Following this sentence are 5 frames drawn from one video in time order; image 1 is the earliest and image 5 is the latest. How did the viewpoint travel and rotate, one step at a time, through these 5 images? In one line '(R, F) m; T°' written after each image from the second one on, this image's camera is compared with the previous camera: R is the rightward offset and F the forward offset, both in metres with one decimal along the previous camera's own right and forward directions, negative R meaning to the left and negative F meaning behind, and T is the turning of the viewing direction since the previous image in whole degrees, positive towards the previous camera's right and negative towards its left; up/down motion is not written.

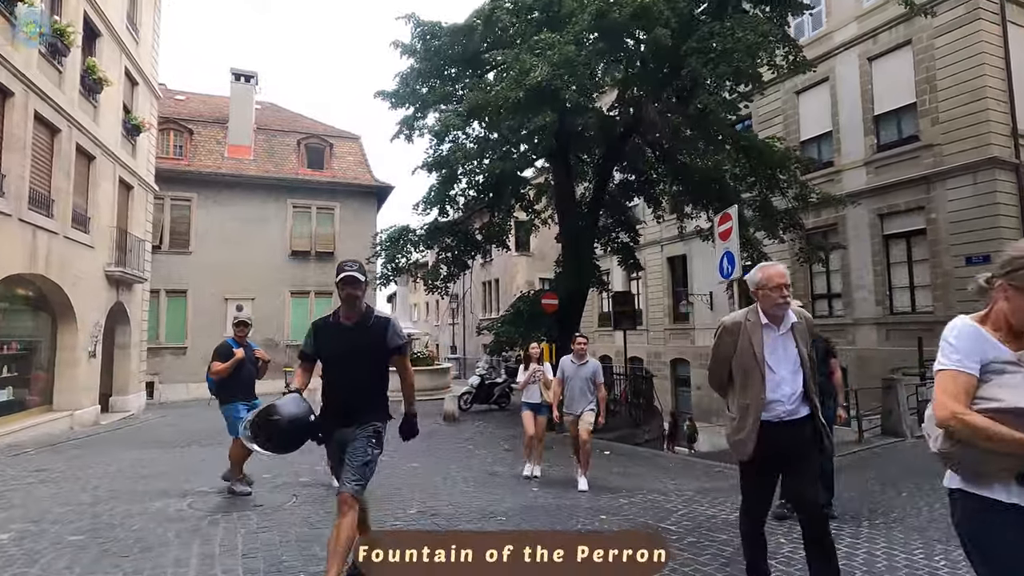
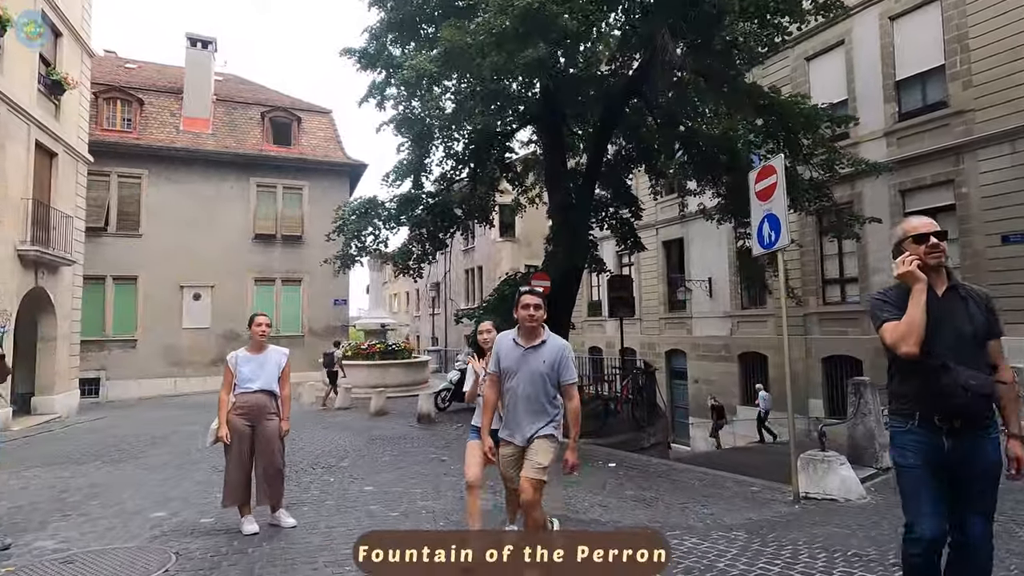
(0.0, +1.8) m; +2°
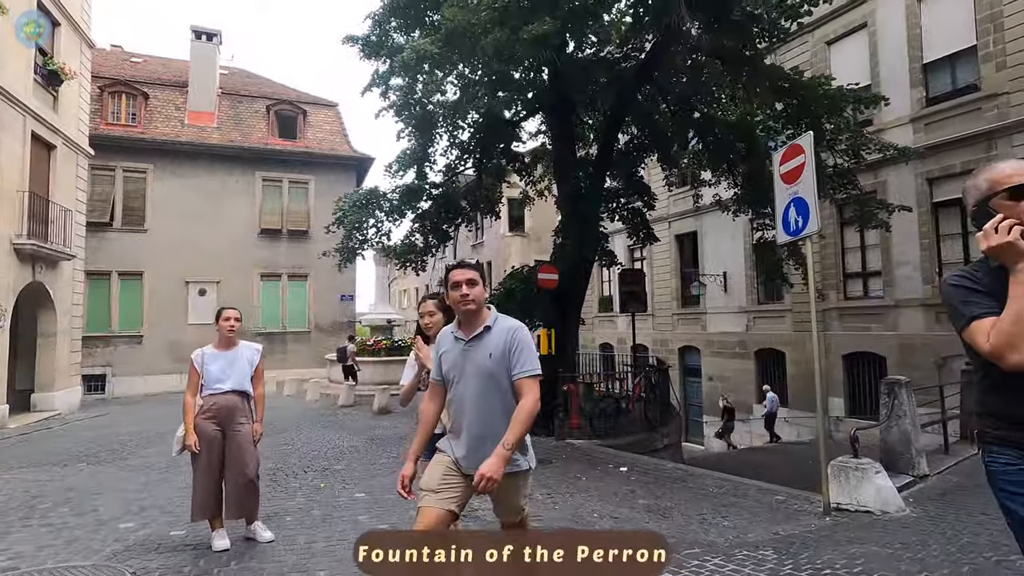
(+0.1, +0.5) m; -1°
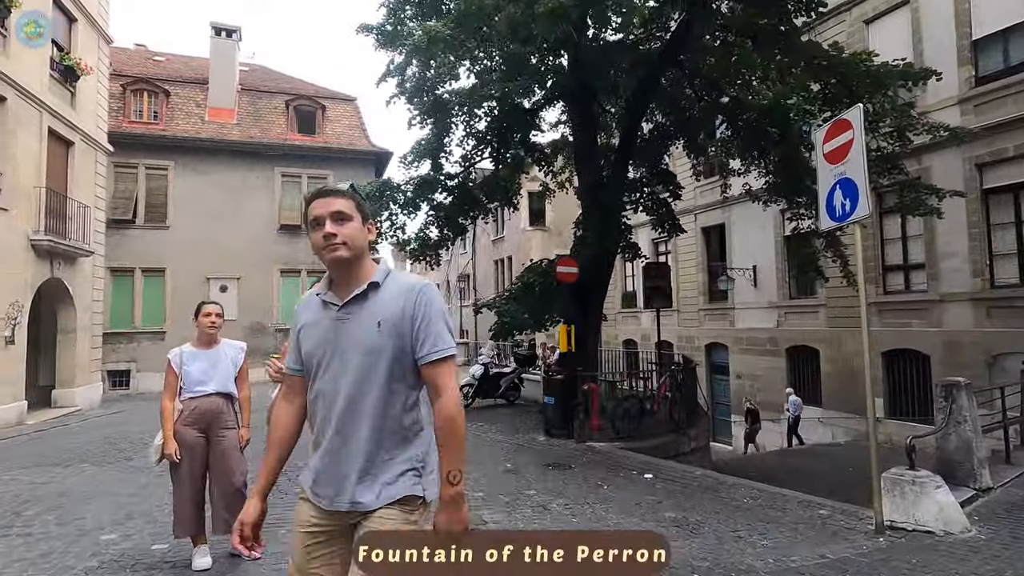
(+0.1, +0.5) m; -2°
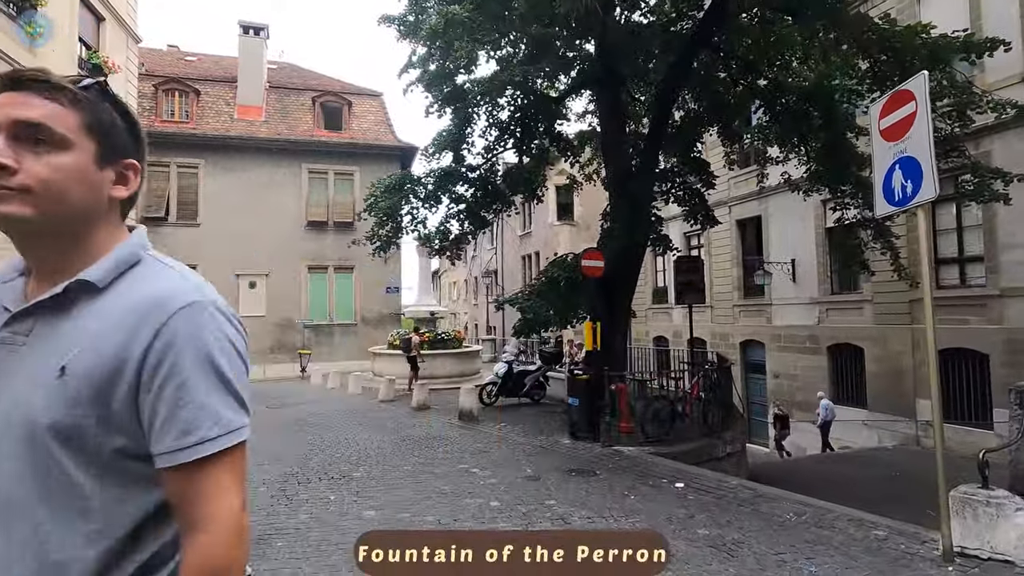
(+0.1, +0.4) m; -3°
